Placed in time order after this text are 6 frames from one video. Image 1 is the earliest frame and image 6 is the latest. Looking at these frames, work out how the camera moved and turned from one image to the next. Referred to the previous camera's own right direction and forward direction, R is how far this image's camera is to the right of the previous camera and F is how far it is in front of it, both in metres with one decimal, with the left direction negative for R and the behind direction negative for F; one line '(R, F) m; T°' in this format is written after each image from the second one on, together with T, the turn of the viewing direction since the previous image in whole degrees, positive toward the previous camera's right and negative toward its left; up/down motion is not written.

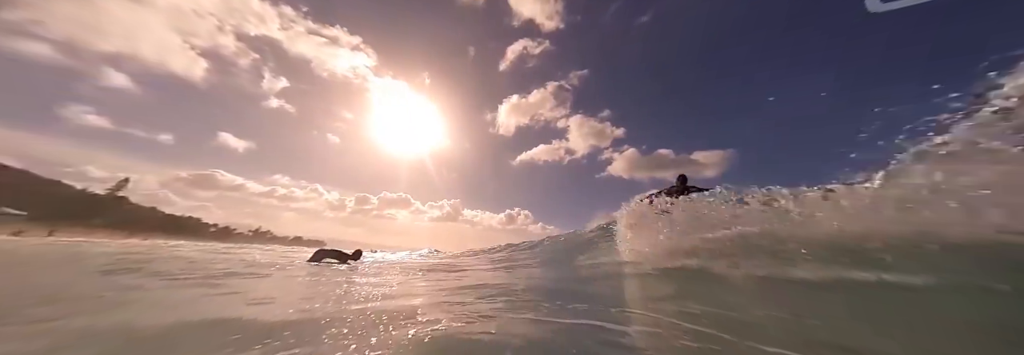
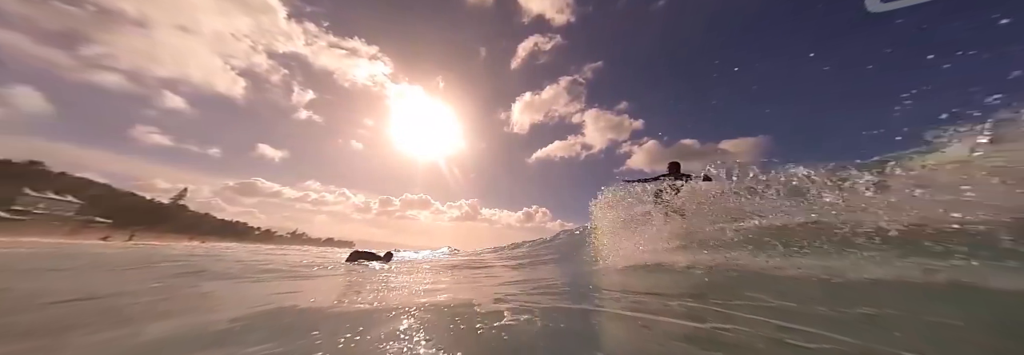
(-0.4, 0.0) m; -4°
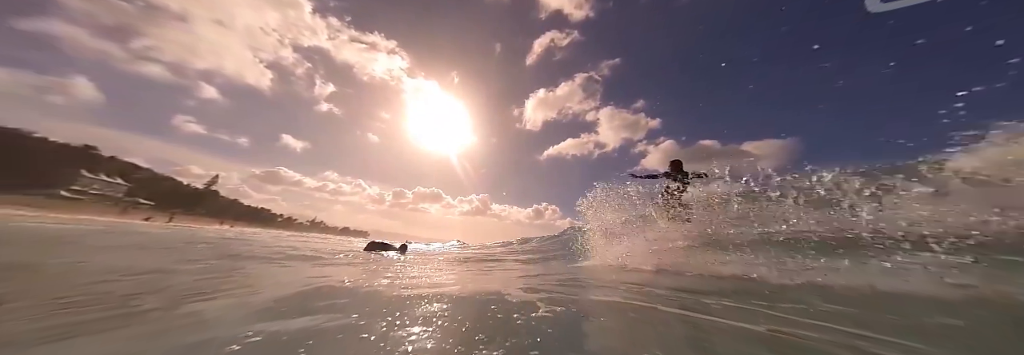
(-0.5, 0.0) m; -2°
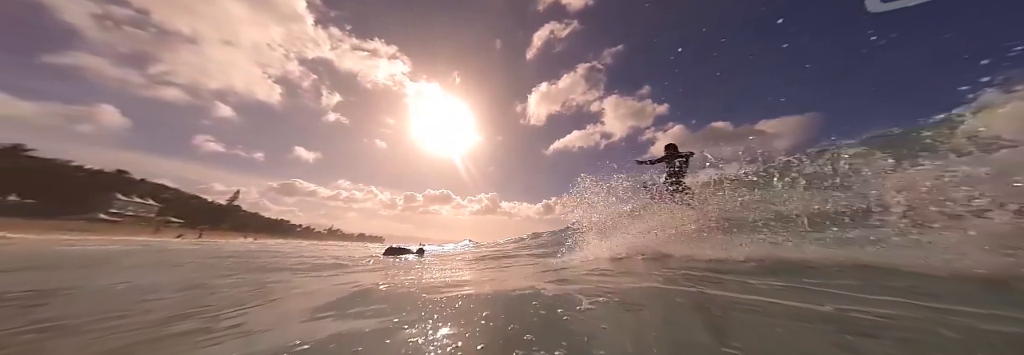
(-0.5, 0.0) m; -2°
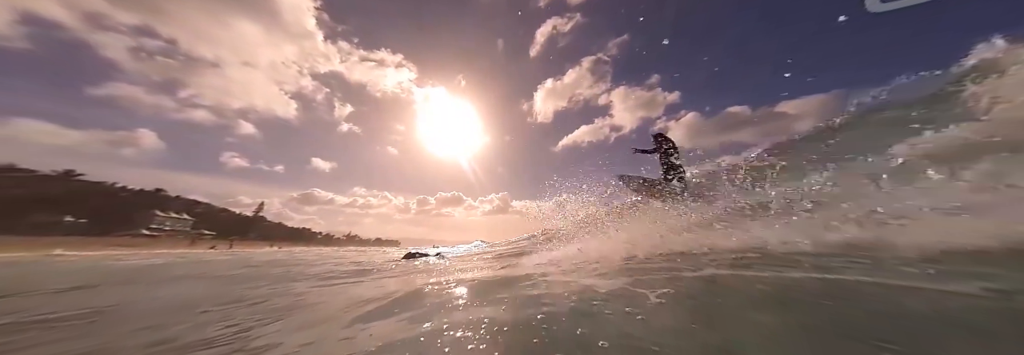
(-0.2, 0.0) m; -2°
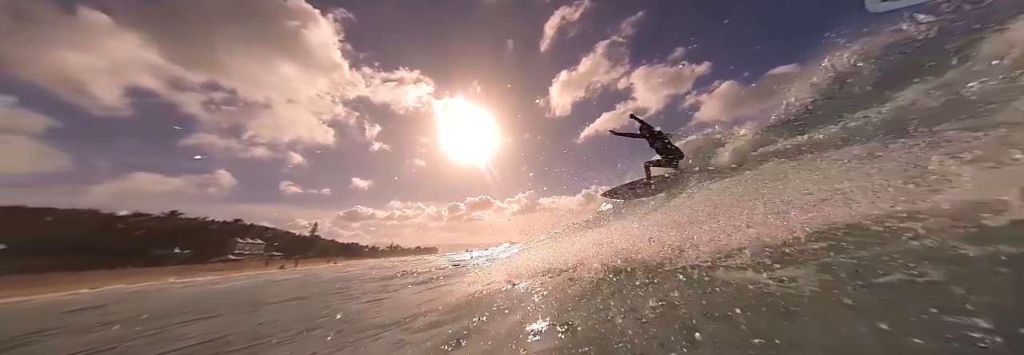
(-0.8, 0.0) m; -6°
